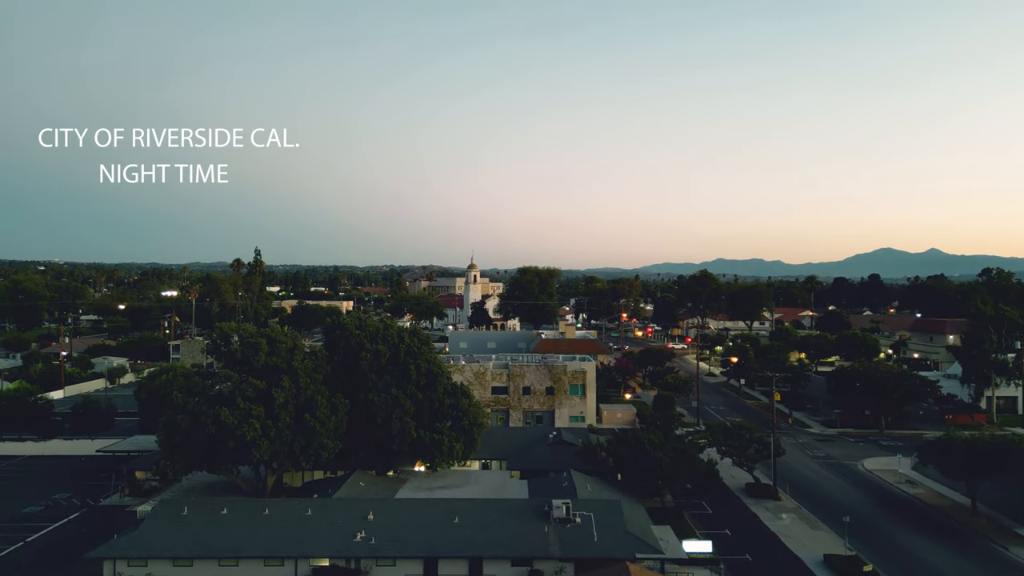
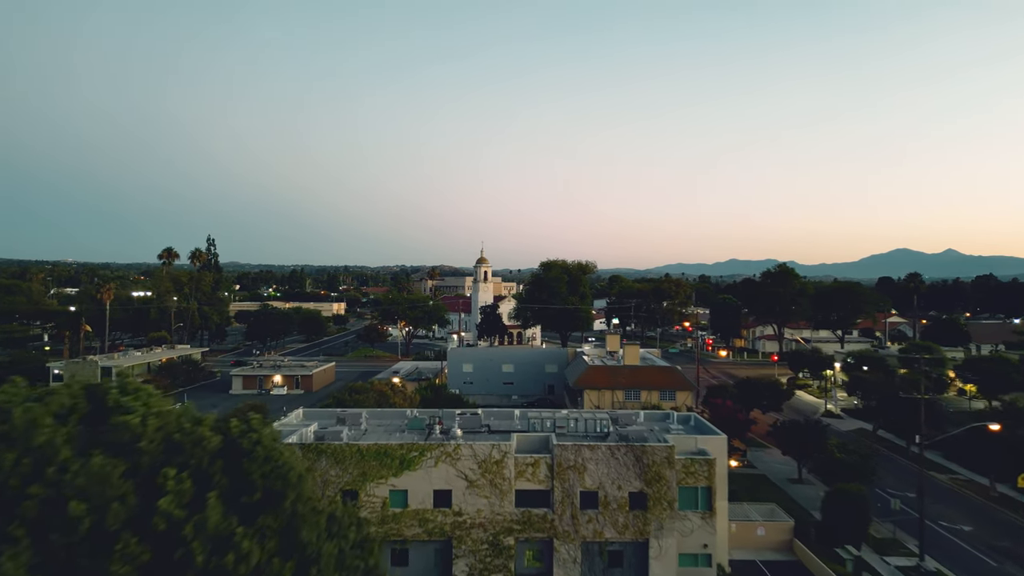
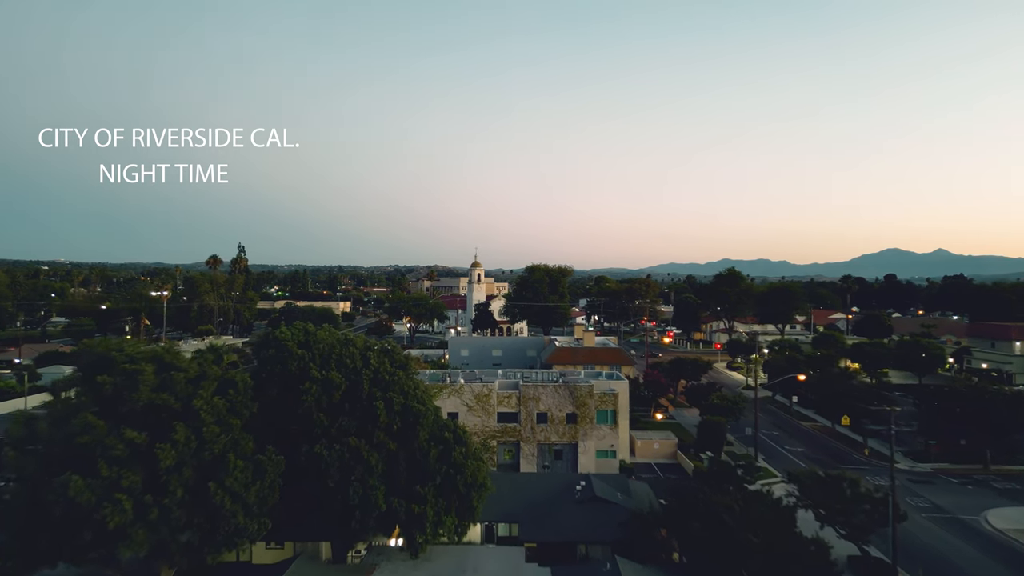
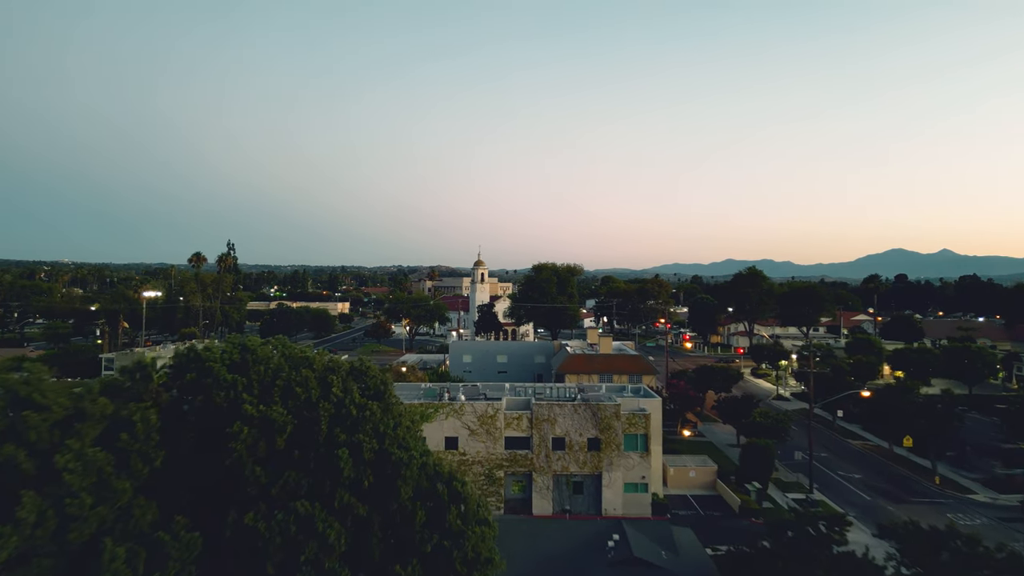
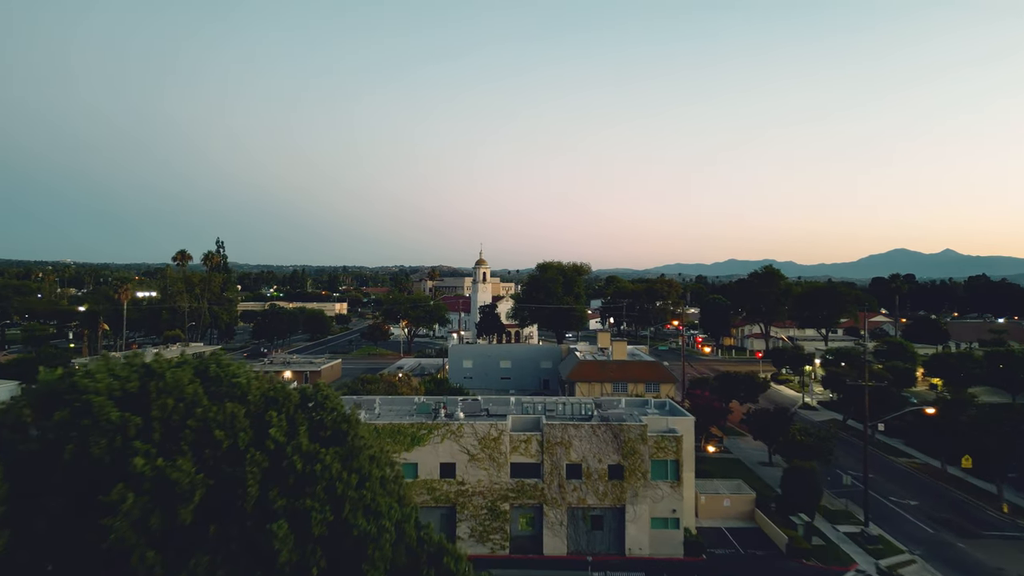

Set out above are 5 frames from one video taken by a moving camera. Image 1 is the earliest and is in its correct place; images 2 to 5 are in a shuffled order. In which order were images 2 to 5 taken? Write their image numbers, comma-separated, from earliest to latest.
3, 4, 5, 2
